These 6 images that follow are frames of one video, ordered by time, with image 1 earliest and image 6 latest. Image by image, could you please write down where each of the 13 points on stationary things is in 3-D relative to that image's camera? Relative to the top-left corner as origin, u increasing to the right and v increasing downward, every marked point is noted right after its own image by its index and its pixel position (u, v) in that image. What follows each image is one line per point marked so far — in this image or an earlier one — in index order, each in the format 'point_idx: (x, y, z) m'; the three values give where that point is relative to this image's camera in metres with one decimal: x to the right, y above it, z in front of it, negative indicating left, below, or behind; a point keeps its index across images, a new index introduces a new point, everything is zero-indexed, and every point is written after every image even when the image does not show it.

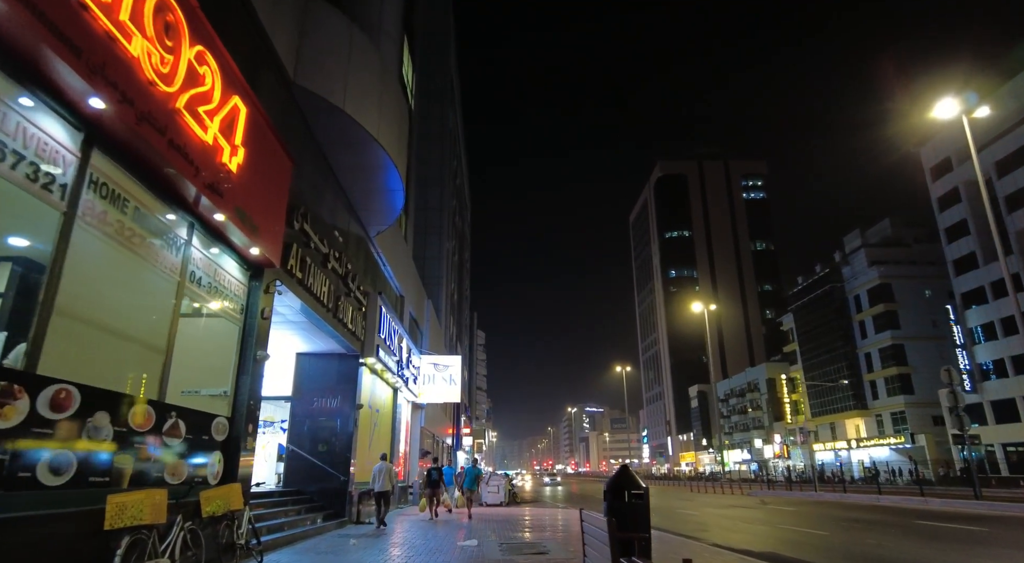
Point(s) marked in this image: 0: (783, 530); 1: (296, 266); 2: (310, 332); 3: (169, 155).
0: (+7.1, -6.5, +16.7) m
1: (-3.6, +0.3, +10.6) m
2: (-4.5, -1.2, +14.3) m
3: (-3.4, +1.2, +6.1) m
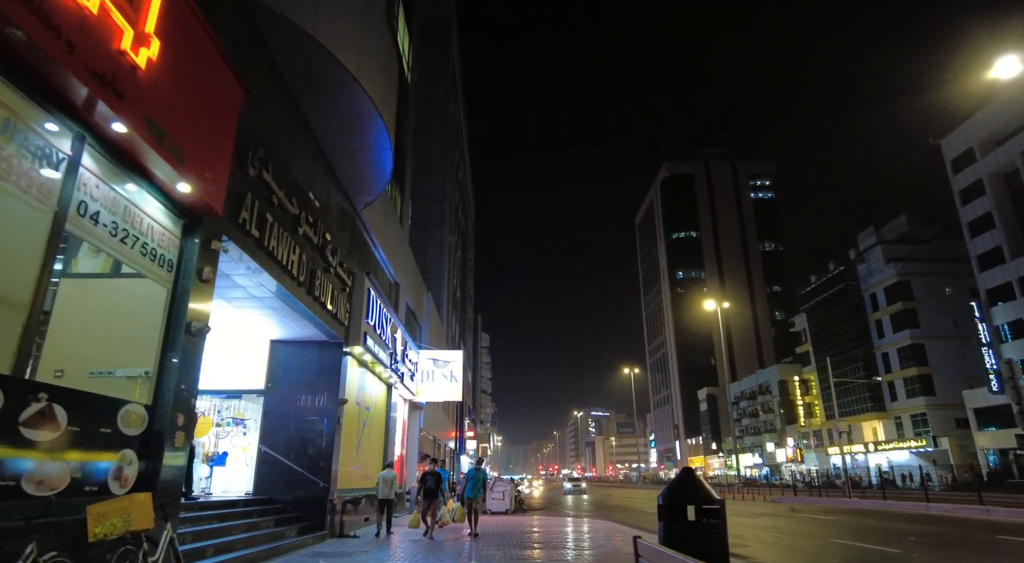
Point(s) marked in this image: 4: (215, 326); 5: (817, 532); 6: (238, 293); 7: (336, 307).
0: (+7.3, -6.0, +14.6) m
1: (-3.5, +0.8, +8.6) m
2: (-4.4, -0.7, +12.3) m
3: (-3.3, +1.8, +4.1) m
4: (-6.2, -1.0, +13.2) m
5: (+8.3, -6.9, +17.6) m
6: (-4.5, -0.2, +10.5) m
7: (-3.6, -0.5, +13.1) m
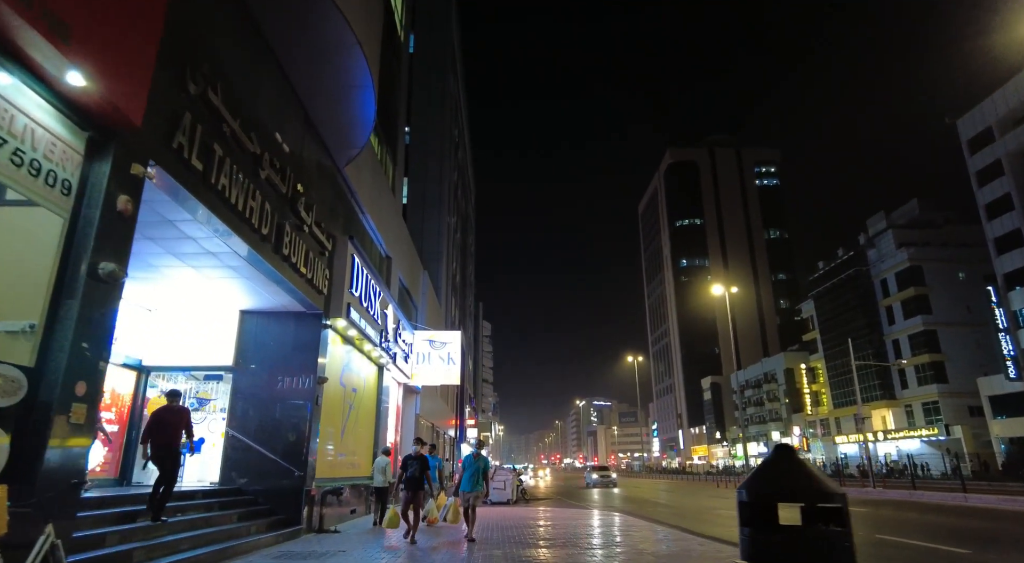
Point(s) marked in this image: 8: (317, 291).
0: (+7.3, -5.3, +13.0) m
1: (-3.5, +1.4, +7.0) m
2: (-4.4, 0.0, +10.7) m
3: (-3.3, +2.4, +2.5) m
4: (-6.1, -0.3, +11.6) m
5: (+8.3, -6.1, +16.1) m
6: (-4.5, +0.5, +8.9) m
7: (-3.6, +0.2, +11.5) m
8: (-3.6, -0.1, +11.8) m
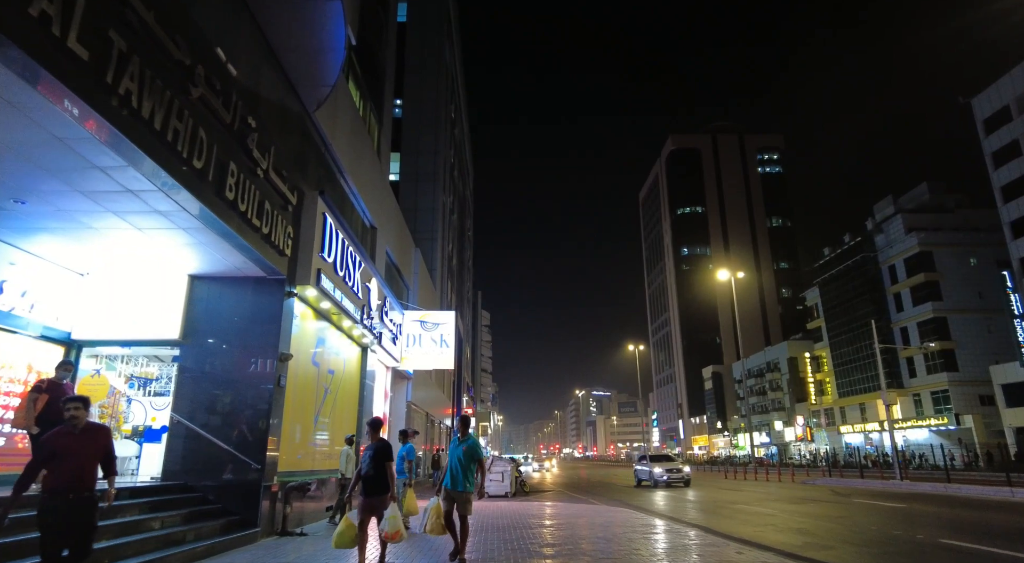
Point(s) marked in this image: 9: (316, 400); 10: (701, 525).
0: (+7.3, -4.6, +11.3) m
1: (-3.5, +2.0, +5.1) m
2: (-4.4, +0.6, +8.9) m
3: (-3.3, +2.9, +0.7) m
4: (-6.2, +0.4, +9.8) m
5: (+8.3, -5.4, +14.4) m
6: (-4.5, +1.1, +7.1) m
7: (-3.7, +0.8, +9.7) m
8: (-3.7, +0.5, +10.0) m
9: (-3.9, -2.3, +12.5) m
10: (+4.2, -5.4, +14.0) m
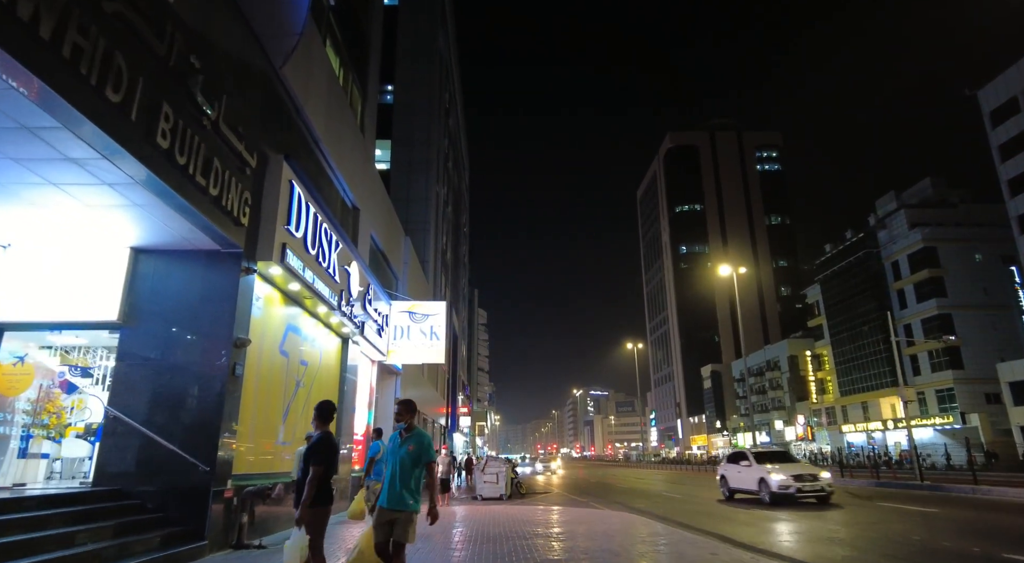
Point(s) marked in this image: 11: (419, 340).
0: (+7.1, -4.3, +10.0) m
1: (-3.6, +2.4, +3.8) m
2: (-4.5, +1.0, +7.5) m
3: (-3.4, +3.2, -0.7) m
4: (-6.3, +0.7, +8.4) m
5: (+8.1, -5.0, +13.1) m
6: (-4.7, +1.4, +5.8) m
7: (-3.8, +1.2, +8.3) m
8: (-3.8, +0.9, +8.7) m
9: (-4.0, -2.0, +11.1) m
10: (+4.1, -5.0, +12.7) m
11: (-2.8, -1.8, +19.3) m
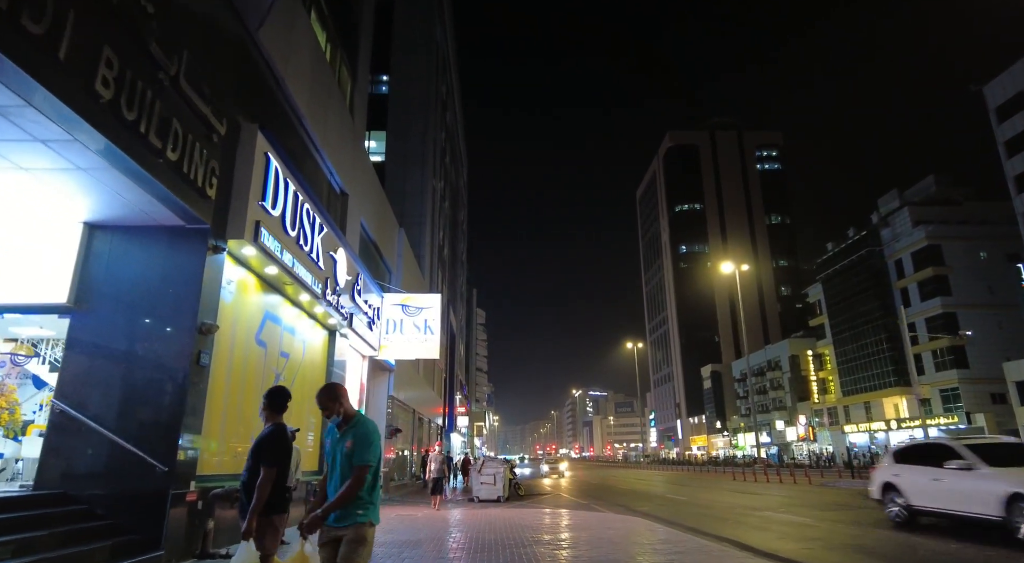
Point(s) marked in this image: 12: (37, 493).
0: (+7.1, -4.0, +9.1) m
1: (-3.7, +2.6, +2.9) m
2: (-4.6, +1.3, +6.6) m
3: (-3.4, +3.5, -1.6) m
4: (-6.3, +1.0, +7.5) m
5: (+8.1, -4.8, +12.2) m
6: (-4.7, +1.7, +4.9) m
7: (-3.8, +1.4, +7.4) m
8: (-3.8, +1.1, +7.8) m
9: (-4.1, -1.7, +10.2) m
10: (+4.0, -4.8, +11.8) m
11: (-2.9, -1.5, +18.4) m
12: (-5.3, -2.3, +7.0) m
